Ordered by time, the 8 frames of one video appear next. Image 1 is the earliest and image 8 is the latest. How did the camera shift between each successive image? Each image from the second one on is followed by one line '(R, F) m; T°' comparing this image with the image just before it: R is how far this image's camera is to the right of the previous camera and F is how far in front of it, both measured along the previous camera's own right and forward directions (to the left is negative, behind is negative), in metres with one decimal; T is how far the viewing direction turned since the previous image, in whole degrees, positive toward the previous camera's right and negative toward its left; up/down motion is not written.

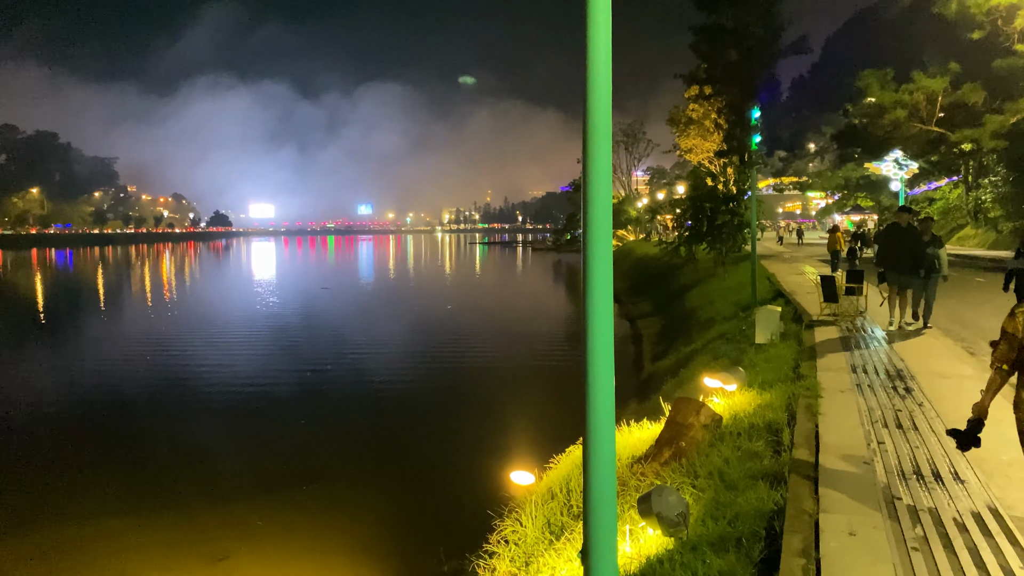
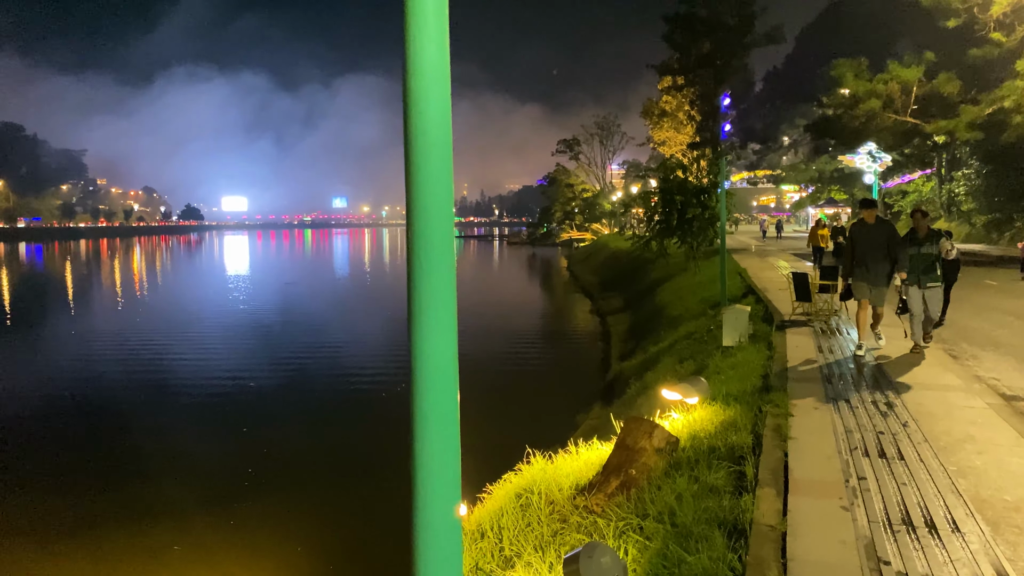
(+0.4, +0.9) m; +2°
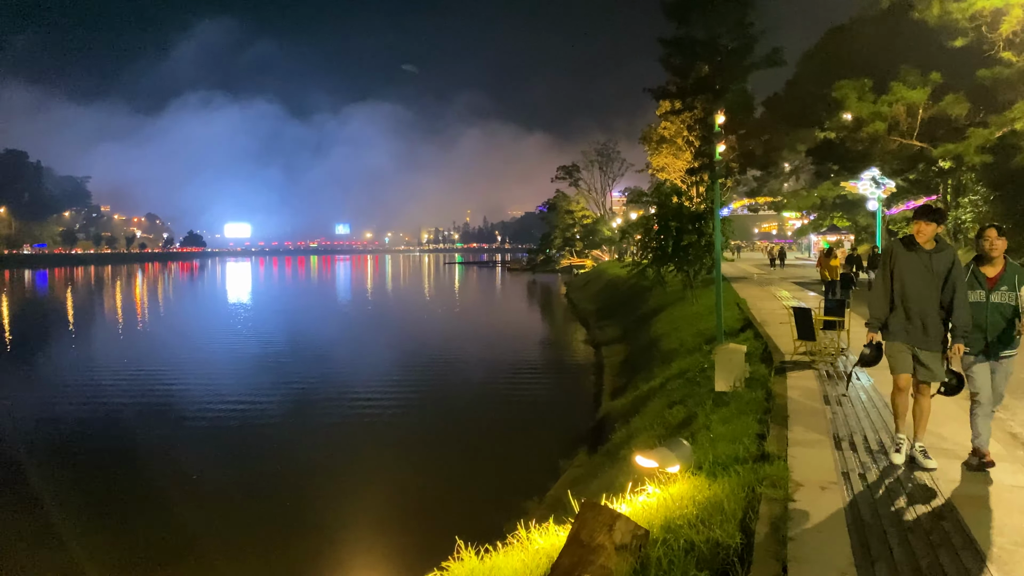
(+0.5, +1.1) m; 0°
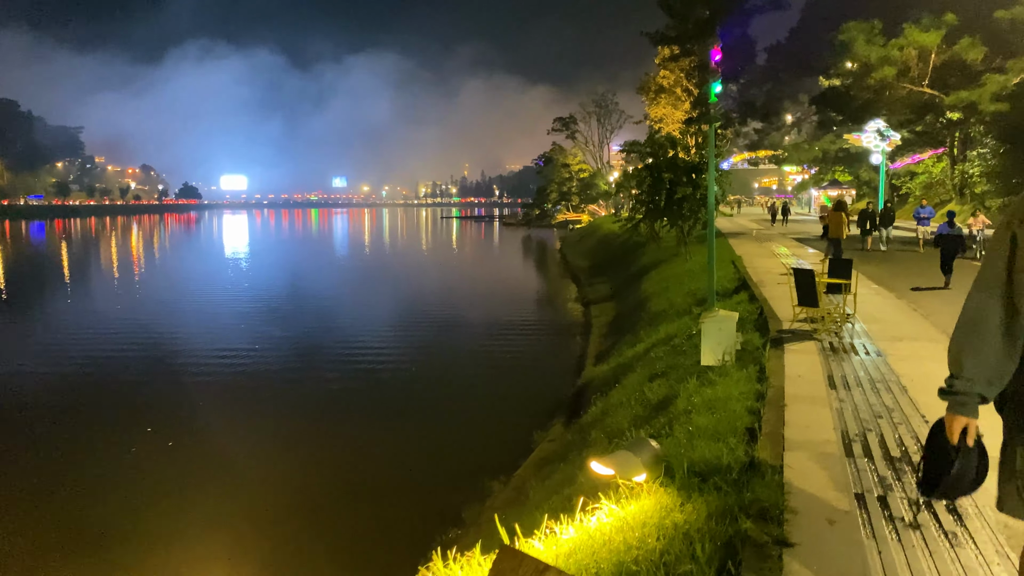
(+0.5, +1.3) m; 0°
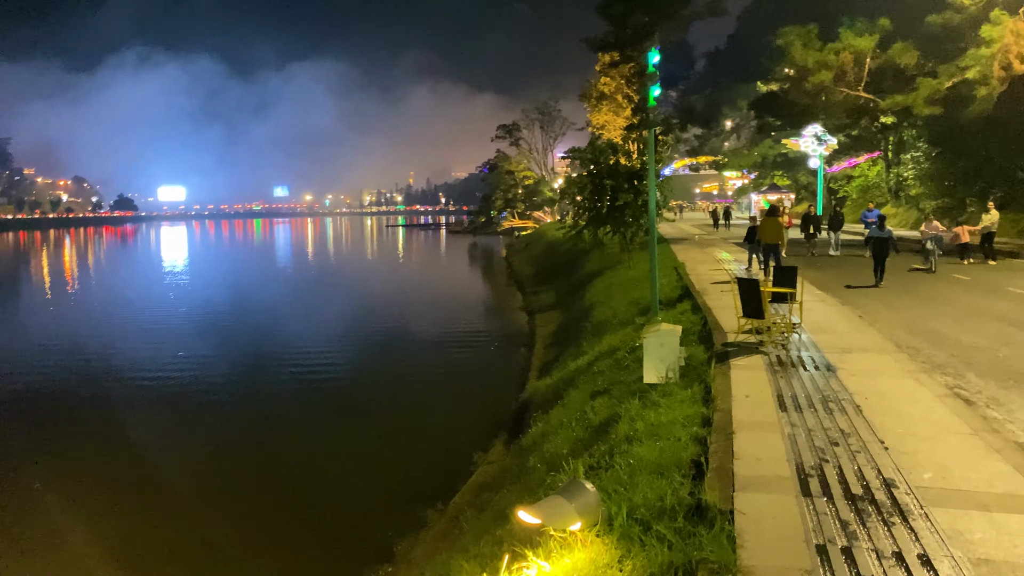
(+0.2, +0.6) m; +4°
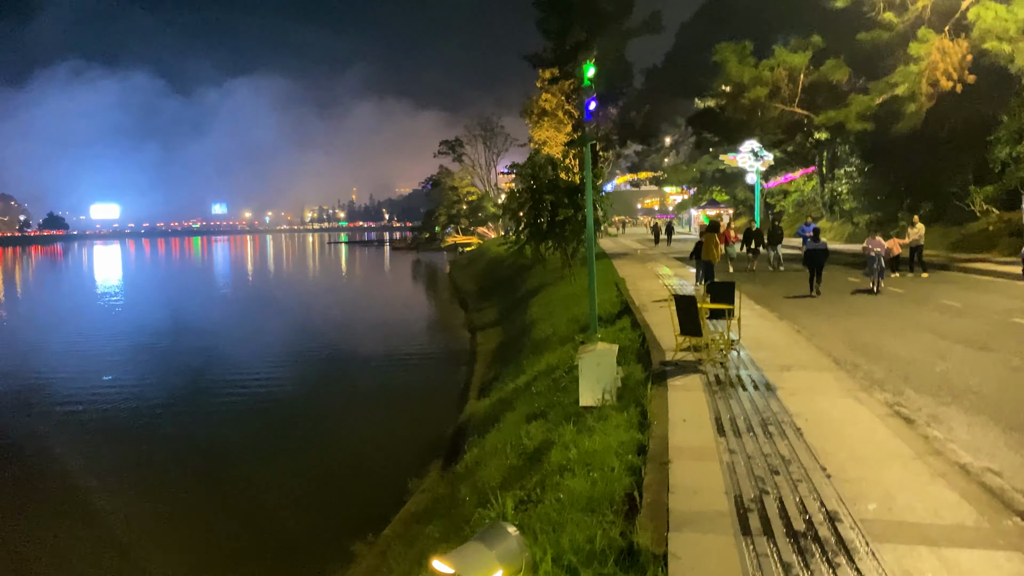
(+0.2, +0.4) m; +4°
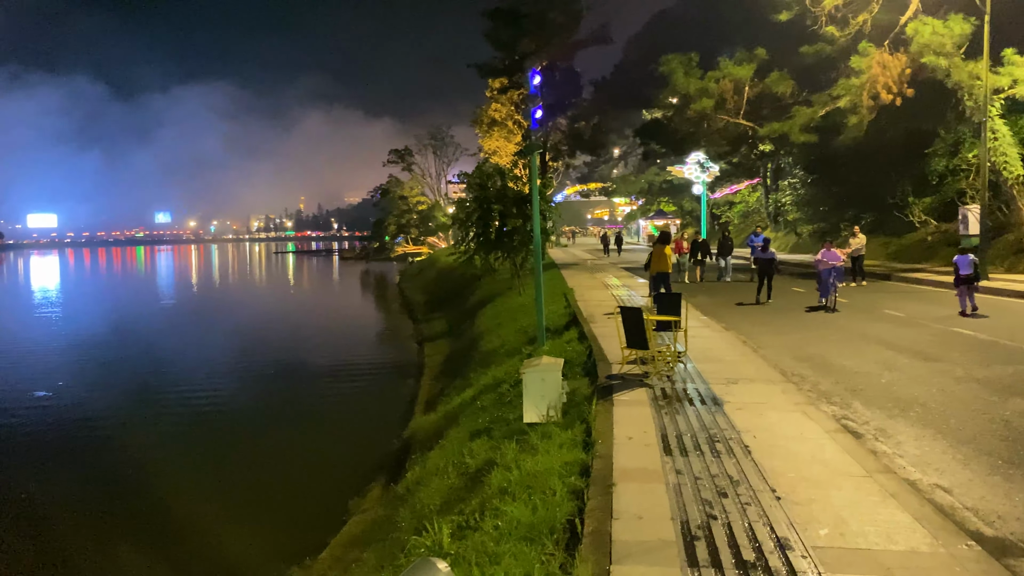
(+0.1, +0.3) m; +4°
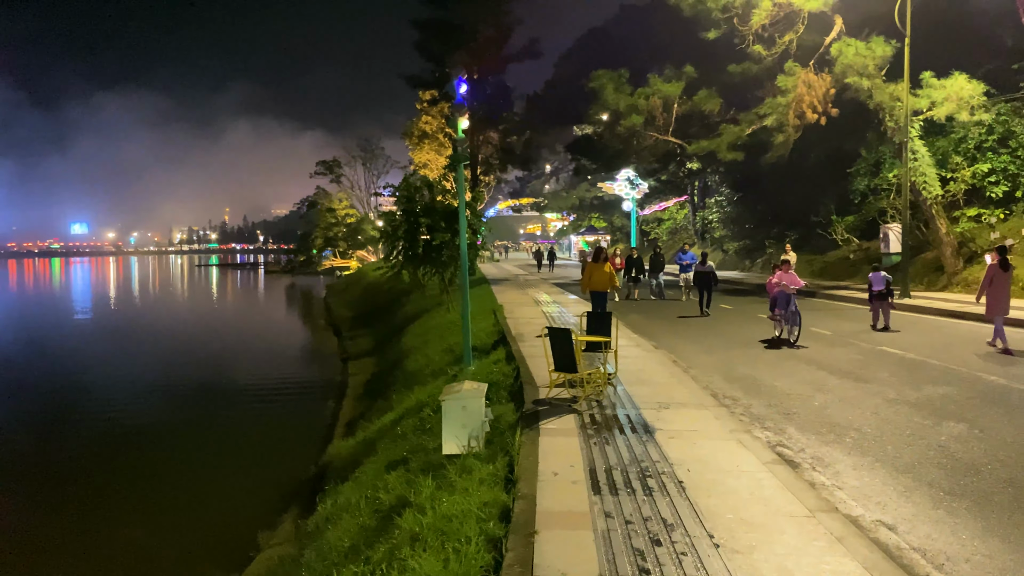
(+0.1, +0.5) m; +6°
